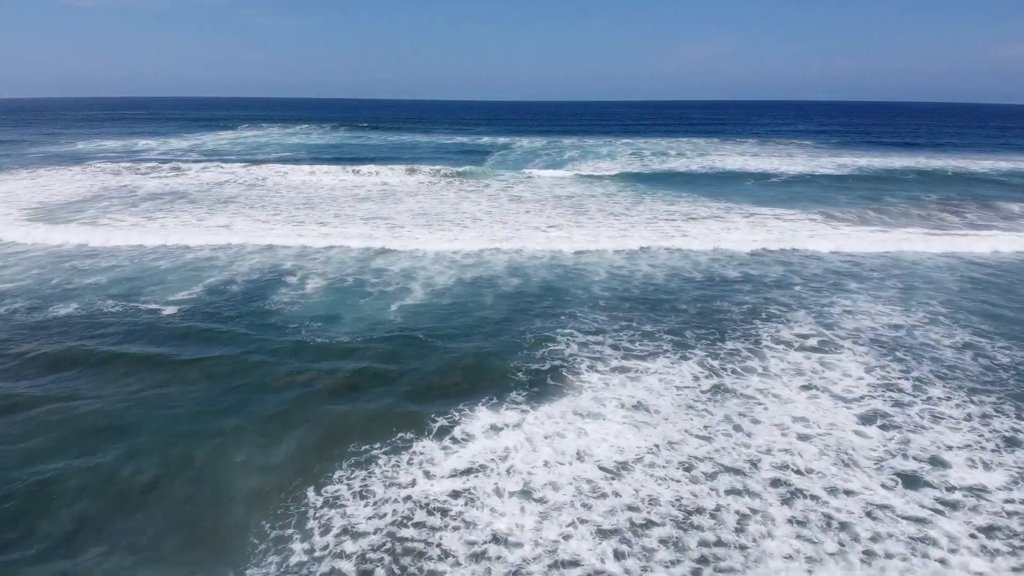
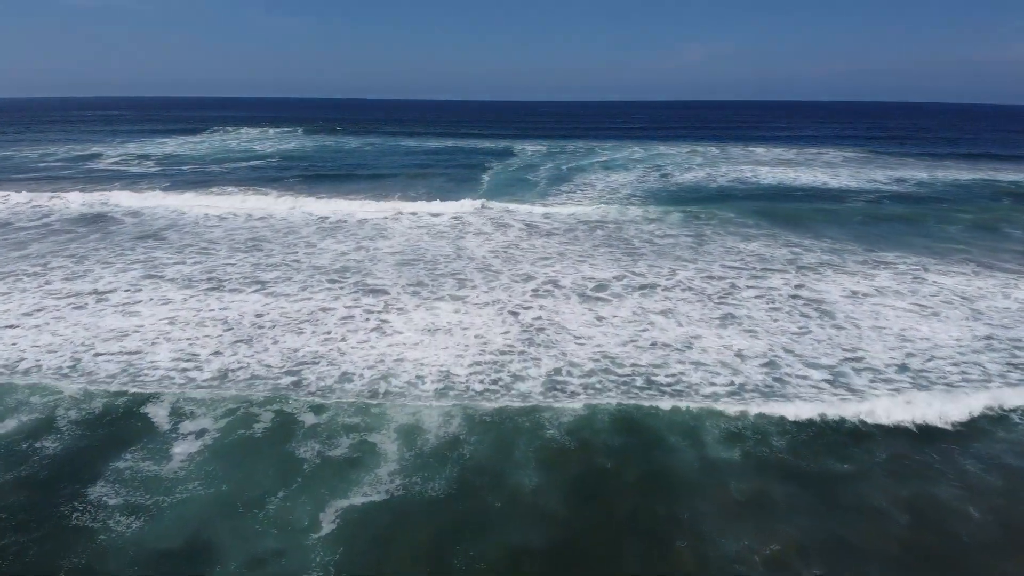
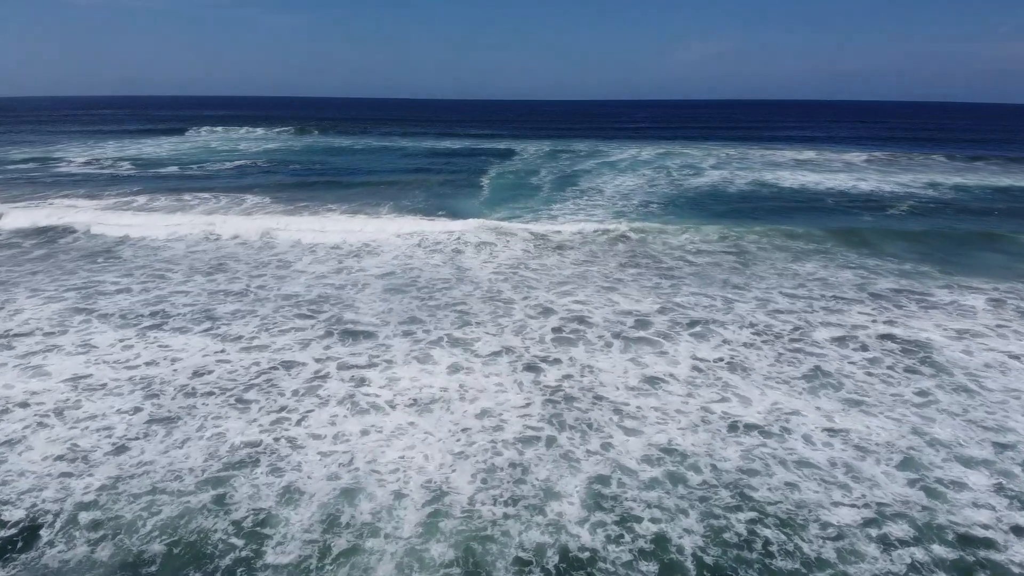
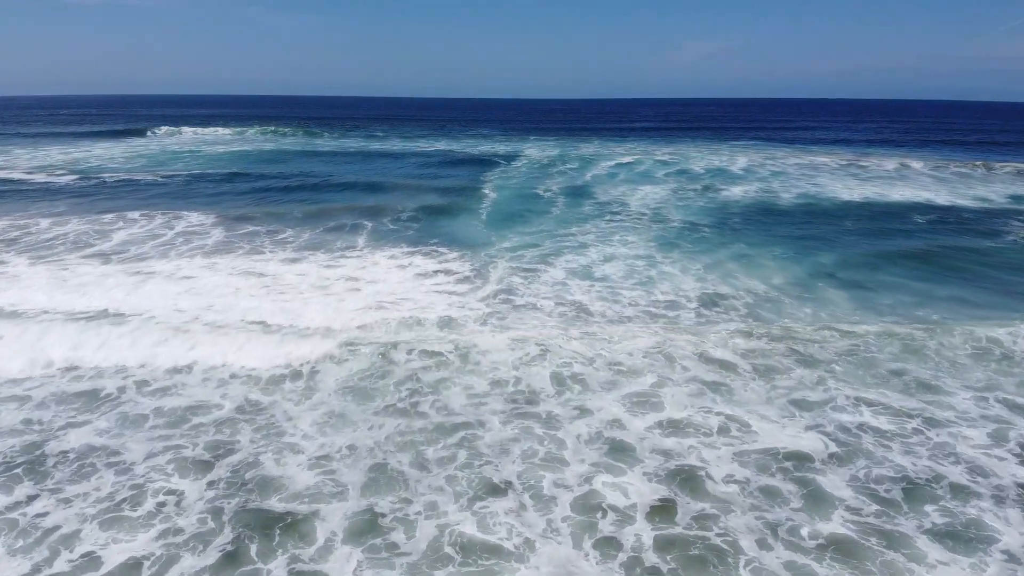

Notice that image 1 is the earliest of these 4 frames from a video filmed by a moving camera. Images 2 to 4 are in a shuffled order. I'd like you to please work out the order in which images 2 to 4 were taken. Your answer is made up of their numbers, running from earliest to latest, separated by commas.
2, 3, 4
